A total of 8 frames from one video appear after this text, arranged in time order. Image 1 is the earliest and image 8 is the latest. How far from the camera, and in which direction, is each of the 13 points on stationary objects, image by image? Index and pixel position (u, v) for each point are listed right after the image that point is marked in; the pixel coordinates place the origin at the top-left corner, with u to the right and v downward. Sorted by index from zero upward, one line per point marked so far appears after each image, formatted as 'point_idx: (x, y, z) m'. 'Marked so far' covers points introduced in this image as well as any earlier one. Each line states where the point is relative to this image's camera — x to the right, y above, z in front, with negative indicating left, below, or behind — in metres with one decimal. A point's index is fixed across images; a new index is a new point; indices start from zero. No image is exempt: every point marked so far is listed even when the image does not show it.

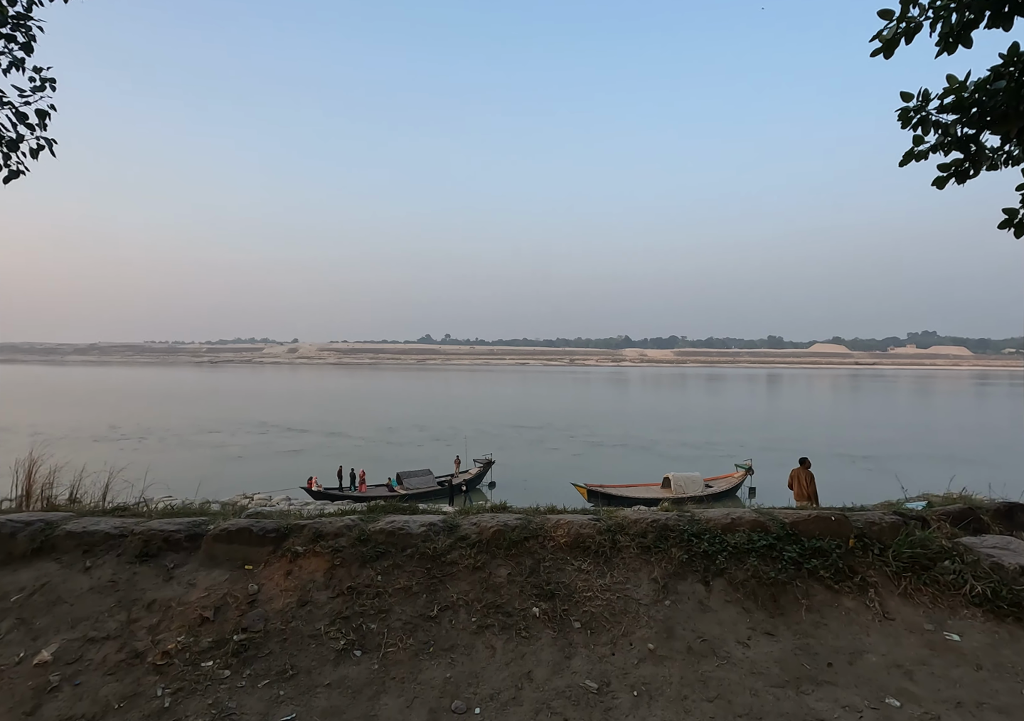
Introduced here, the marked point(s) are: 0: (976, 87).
0: (+2.9, +1.7, +4.6) m
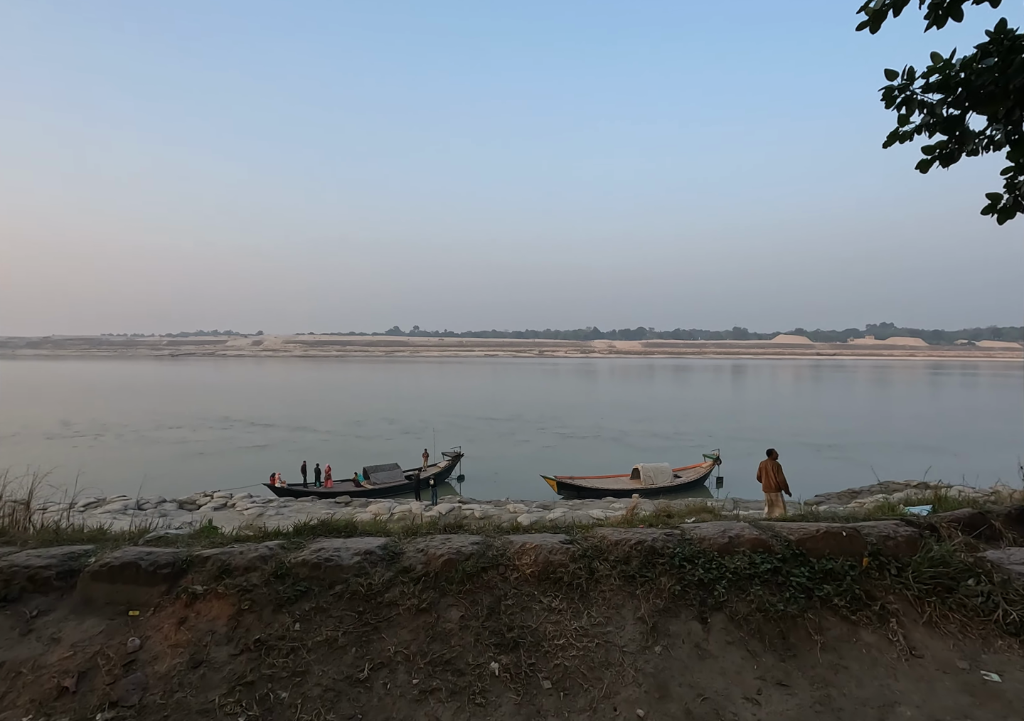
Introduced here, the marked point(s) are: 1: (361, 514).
0: (+2.6, +1.7, +4.4) m
1: (-3.8, -3.8, +18.9) m
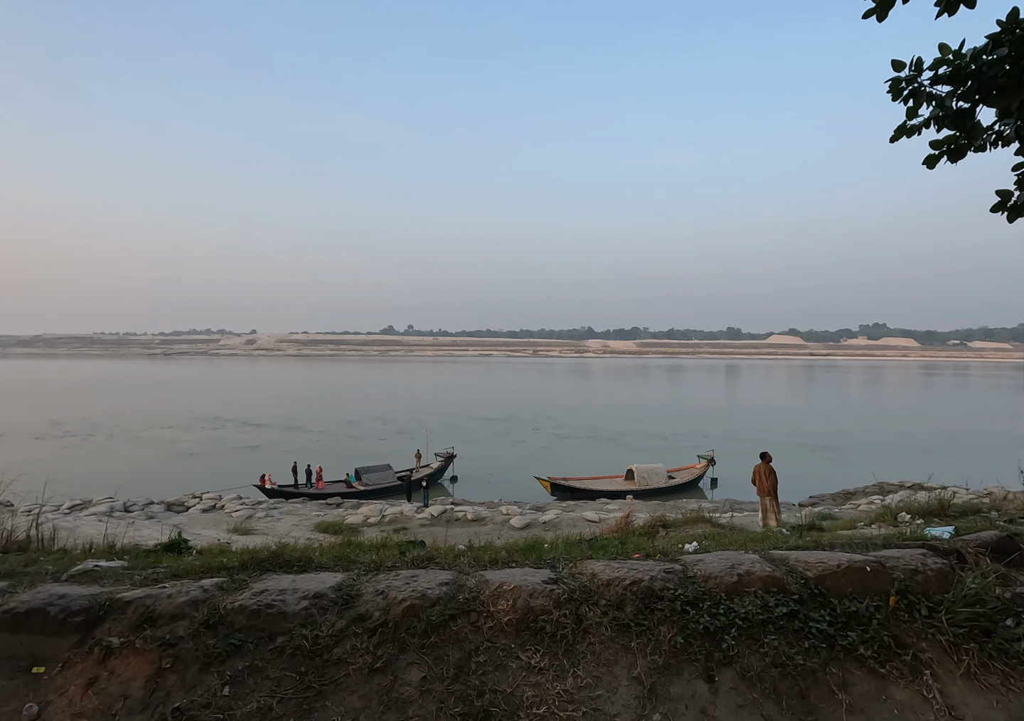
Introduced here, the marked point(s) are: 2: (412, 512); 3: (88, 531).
0: (+2.6, +1.7, +4.2) m
1: (-4.0, -3.8, +18.7) m
2: (-2.5, -3.7, +18.5) m
3: (-9.5, -3.8, +16.9) m
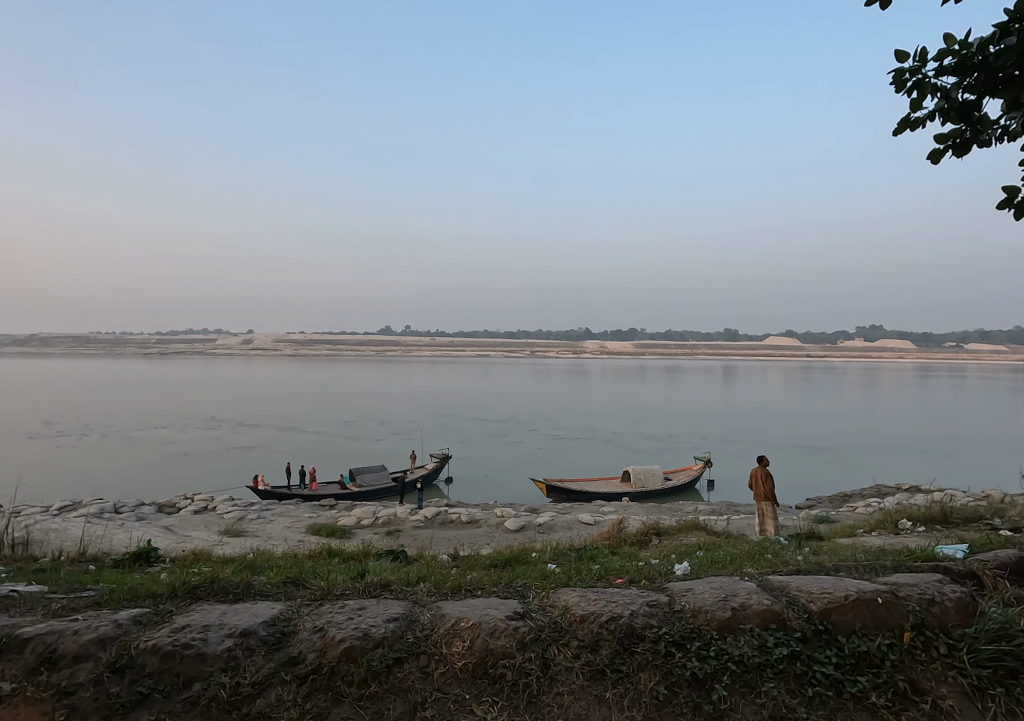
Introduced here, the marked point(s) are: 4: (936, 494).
0: (+2.5, +1.7, +4.1) m
1: (-4.1, -3.8, +18.5) m
2: (-2.6, -3.7, +18.3) m
3: (-9.6, -3.8, +16.7) m
4: (+11.1, -3.5, +19.7) m
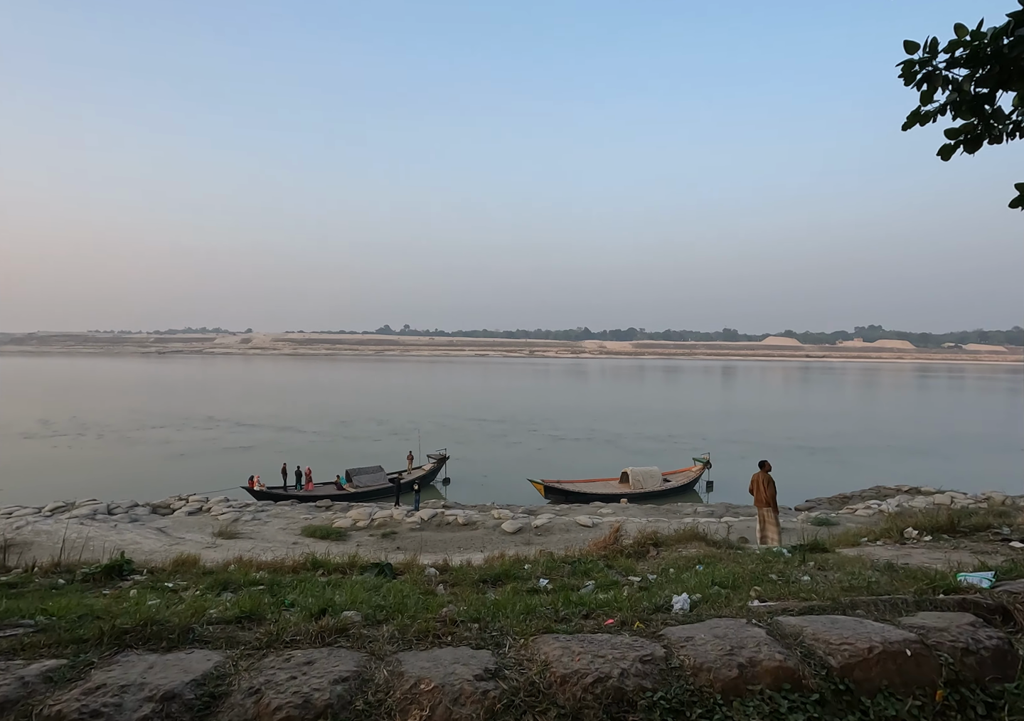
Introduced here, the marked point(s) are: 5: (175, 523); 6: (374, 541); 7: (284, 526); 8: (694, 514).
0: (+2.5, +1.7, +3.9) m
1: (-4.2, -3.9, +18.3) m
2: (-2.7, -3.7, +18.1) m
3: (-9.7, -3.8, +16.5) m
4: (+11.0, -3.5, +19.5) m
5: (-8.1, -3.9, +18.2) m
6: (-2.9, -3.8, +15.9) m
7: (-5.4, -3.9, +17.9) m
8: (+4.6, -3.9, +19.1) m
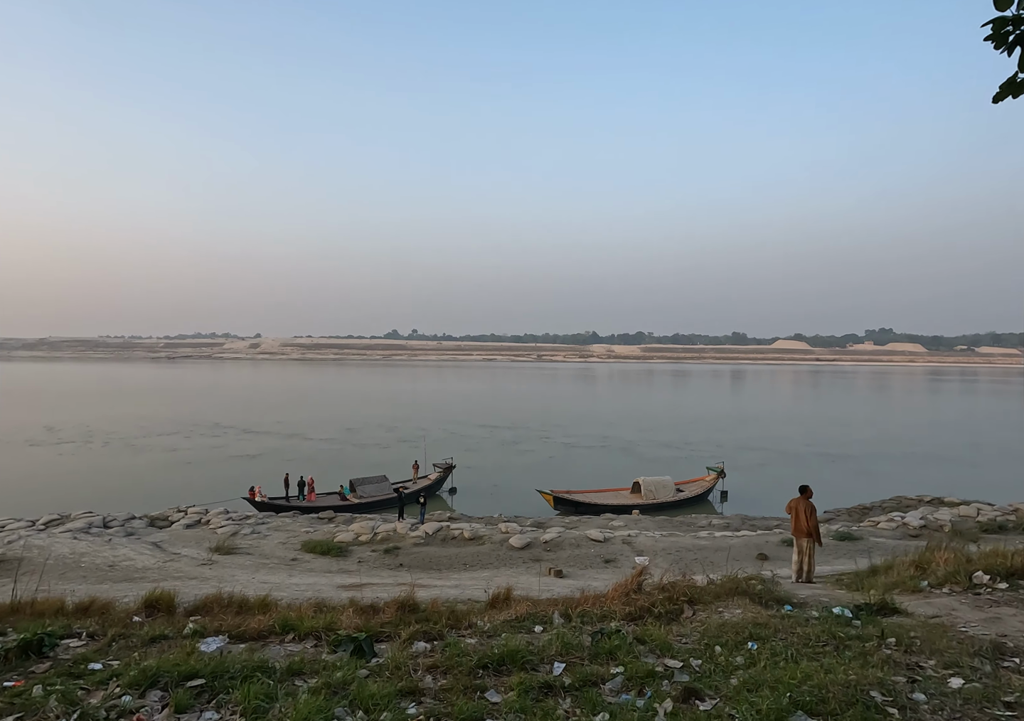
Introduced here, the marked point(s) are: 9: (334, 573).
0: (+2.5, +1.6, +3.2) m
1: (-4.0, -4.0, +17.7) m
2: (-2.5, -3.9, +17.5) m
3: (-9.5, -4.0, +15.9) m
4: (+11.2, -3.7, +18.7) m
5: (-7.9, -4.1, +17.6) m
6: (-2.7, -4.0, +15.2) m
7: (-5.2, -4.1, +17.3) m
8: (+4.8, -4.1, +18.4) m
9: (-3.3, -4.0, +14.1) m
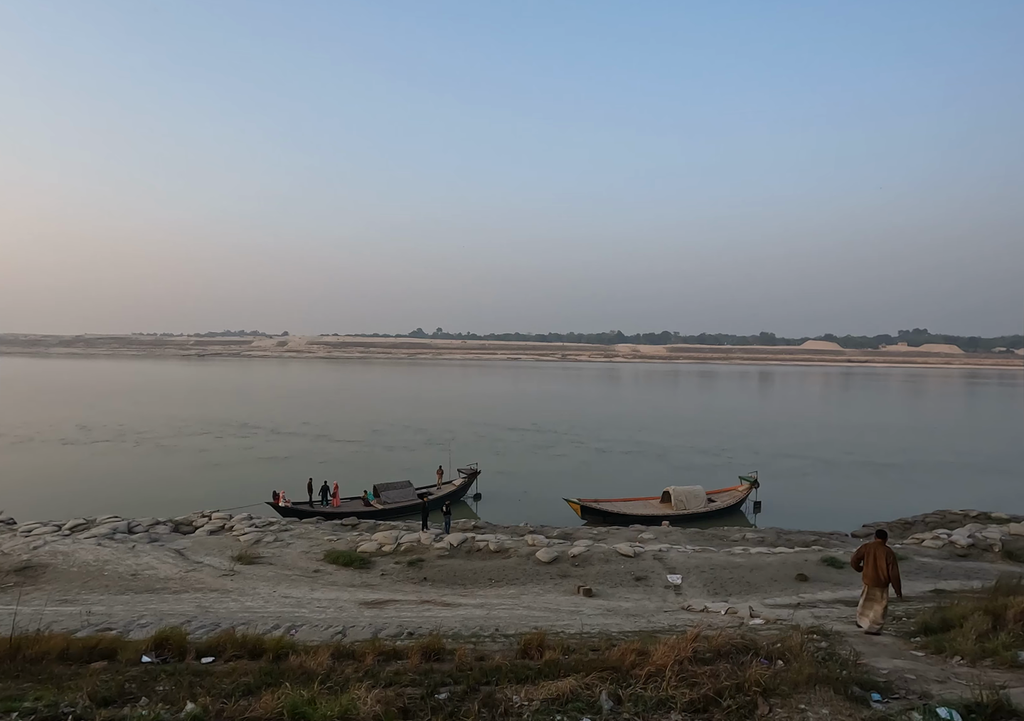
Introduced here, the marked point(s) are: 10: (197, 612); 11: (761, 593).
0: (+2.7, +1.4, +2.7) m
1: (-3.4, -4.2, +17.4) m
2: (-1.9, -4.1, +17.1) m
3: (-9.0, -4.1, +15.8) m
4: (+11.9, -3.9, +17.9) m
5: (-7.3, -4.3, +17.4) m
6: (-2.2, -4.1, +14.9) m
7: (-4.6, -4.2, +17.0) m
8: (+5.4, -4.3, +17.7) m
9: (-2.8, -4.1, +13.7) m
10: (-4.8, -3.8, +11.5) m
11: (+4.3, -4.0, +13.1) m
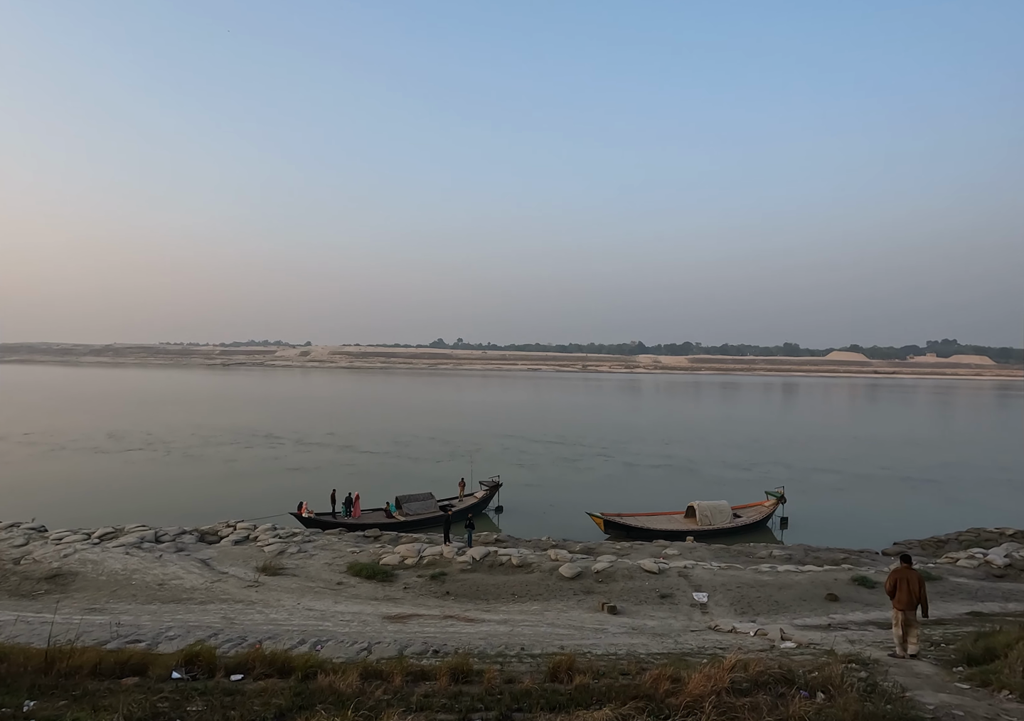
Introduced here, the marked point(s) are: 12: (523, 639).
0: (+2.8, +1.3, +2.6) m
1: (-2.8, -4.5, +17.4) m
2: (-1.3, -4.4, +17.0) m
3: (-8.5, -4.4, +15.9) m
4: (+12.4, -4.3, +17.5) m
5: (-6.8, -4.5, +17.5) m
6: (-1.7, -4.4, +14.8) m
7: (-4.1, -4.5, +17.0) m
8: (+6.0, -4.6, +17.5) m
9: (-2.4, -4.4, +13.7) m
10: (-4.4, -4.0, +11.5) m
11: (+4.7, -4.3, +12.9) m
12: (+0.1, -3.8, +10.4) m
